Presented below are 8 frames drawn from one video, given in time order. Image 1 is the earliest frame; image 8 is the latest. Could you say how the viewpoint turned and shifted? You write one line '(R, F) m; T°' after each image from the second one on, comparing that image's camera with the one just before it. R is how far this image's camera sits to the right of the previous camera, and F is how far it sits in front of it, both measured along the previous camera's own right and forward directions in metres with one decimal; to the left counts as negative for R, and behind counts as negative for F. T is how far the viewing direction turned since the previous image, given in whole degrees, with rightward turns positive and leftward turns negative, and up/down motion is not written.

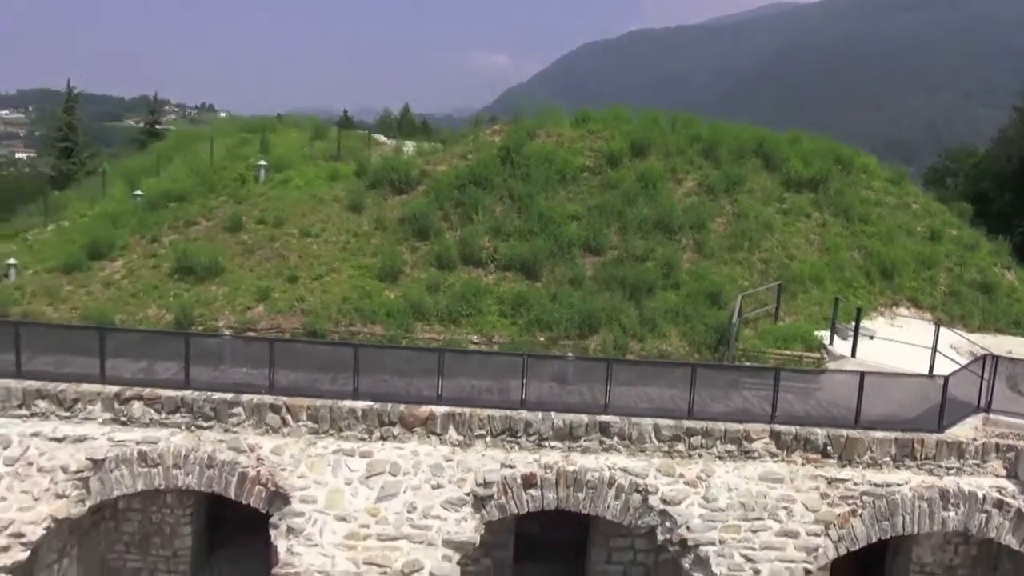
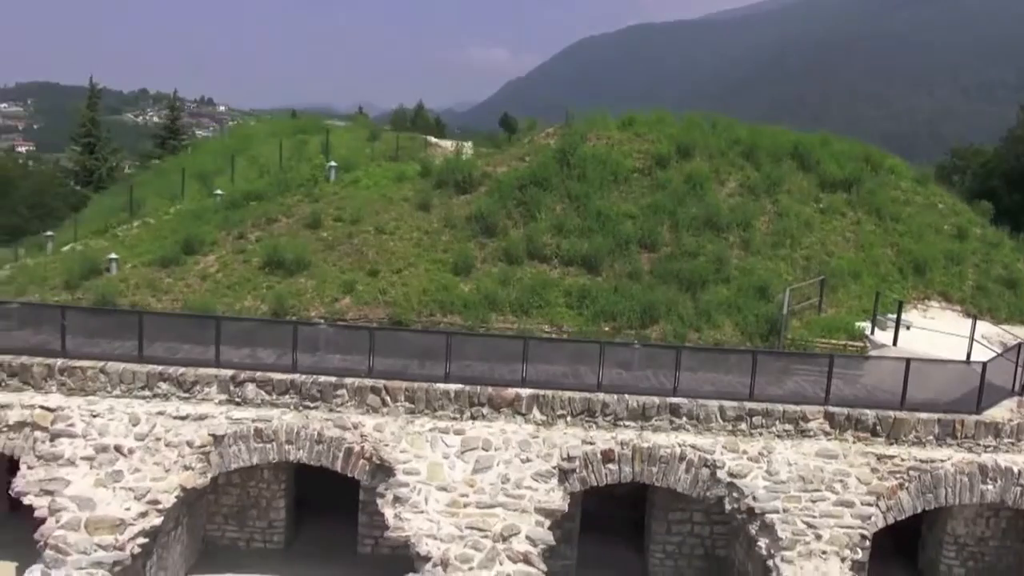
(-1.6, -1.3) m; 0°
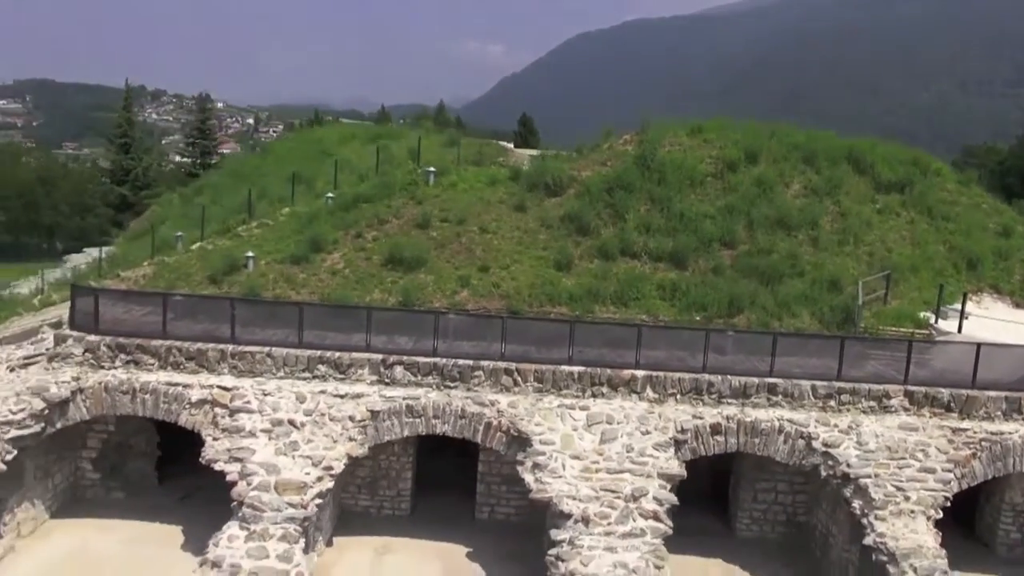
(-2.7, -1.8) m; 0°
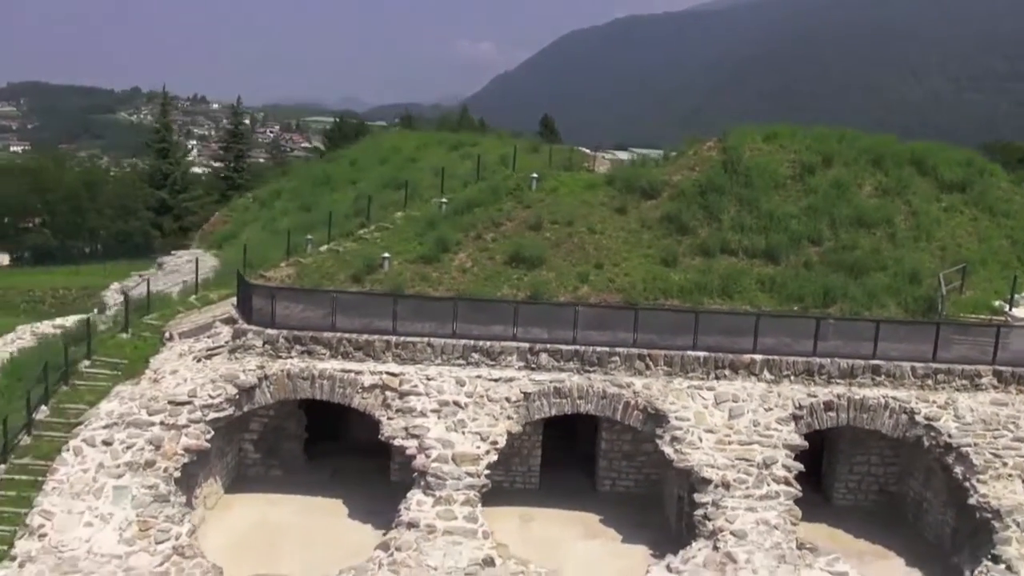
(-3.4, -1.9) m; 0°
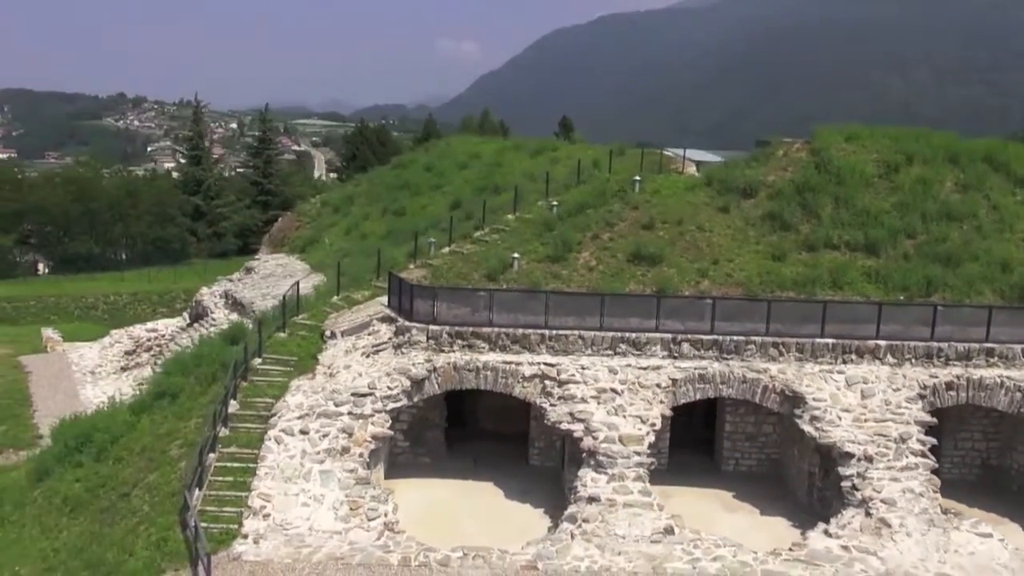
(-4.2, -1.5) m; 0°
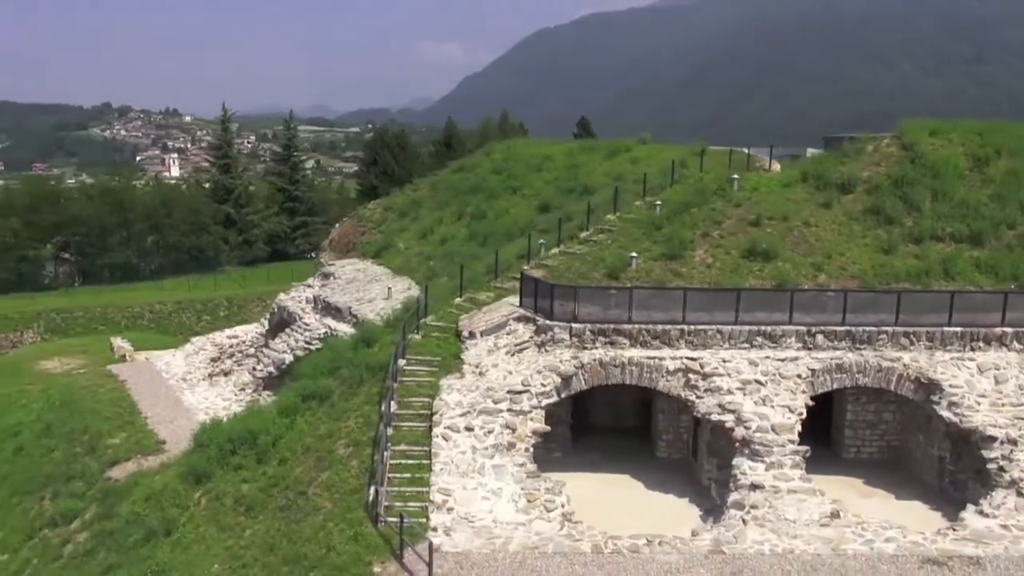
(-4.2, -0.6) m; 0°
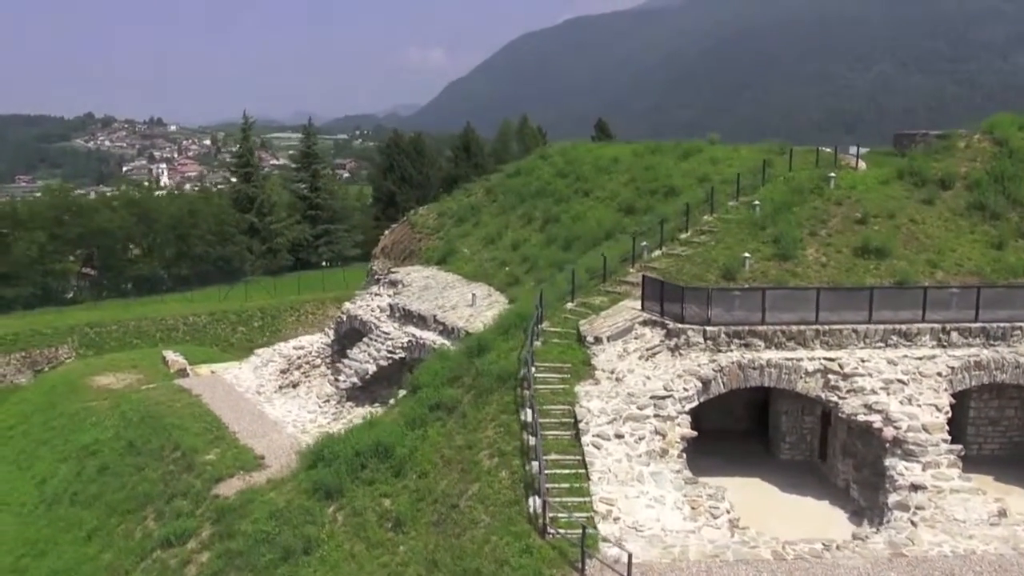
(-4.0, +0.3) m; +1°
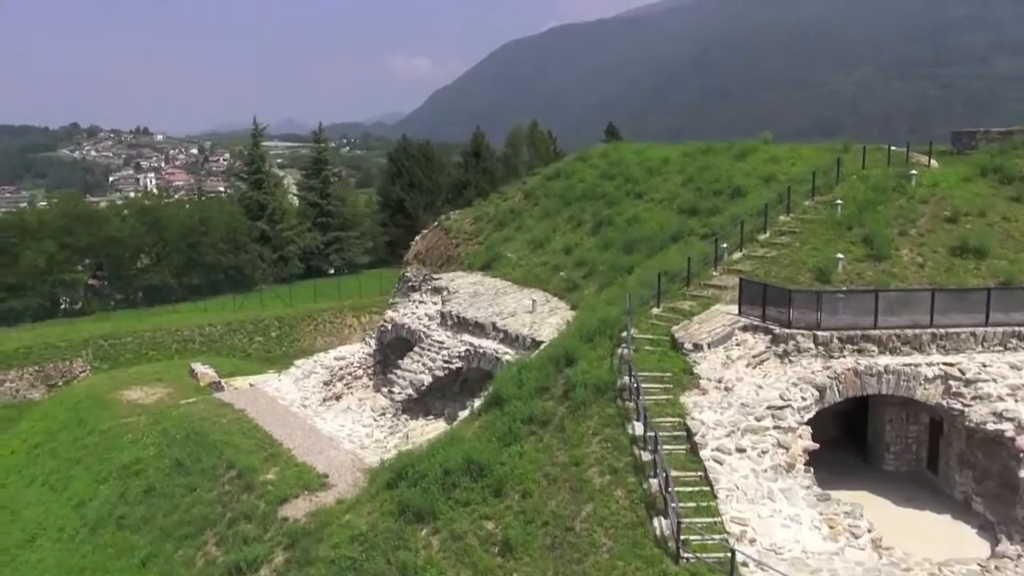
(-2.9, +1.2) m; +1°
